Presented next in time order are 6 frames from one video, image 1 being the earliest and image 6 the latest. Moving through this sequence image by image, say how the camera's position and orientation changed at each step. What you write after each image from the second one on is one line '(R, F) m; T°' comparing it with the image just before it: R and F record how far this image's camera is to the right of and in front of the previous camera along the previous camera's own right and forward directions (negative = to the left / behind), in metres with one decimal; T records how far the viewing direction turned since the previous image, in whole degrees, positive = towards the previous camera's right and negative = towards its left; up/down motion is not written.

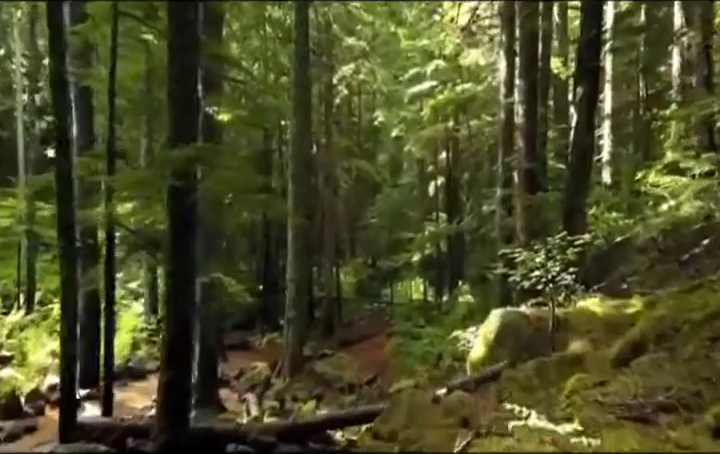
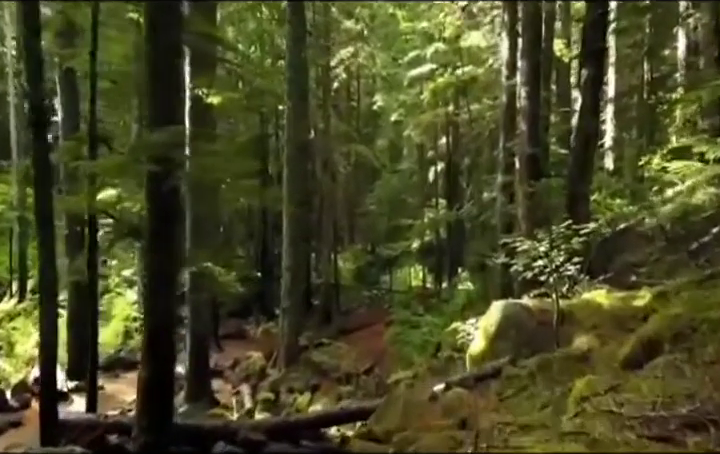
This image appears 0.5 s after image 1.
(+0.1, +0.4) m; 0°
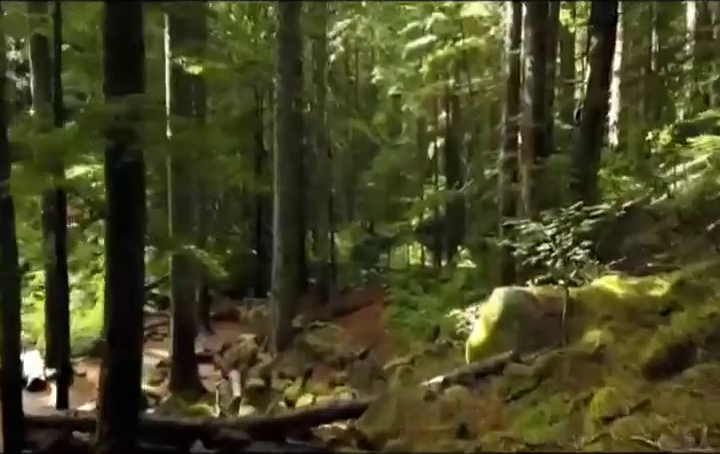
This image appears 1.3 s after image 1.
(+0.1, +0.6) m; 0°
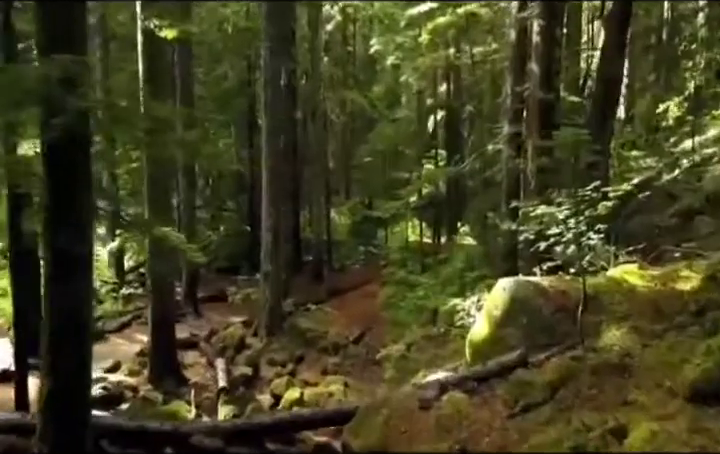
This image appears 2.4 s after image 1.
(+0.1, +0.7) m; 0°
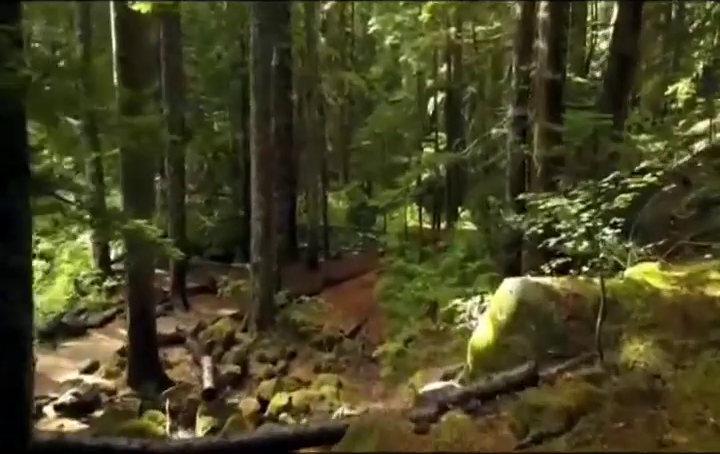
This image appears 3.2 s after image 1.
(+0.1, +0.6) m; 0°
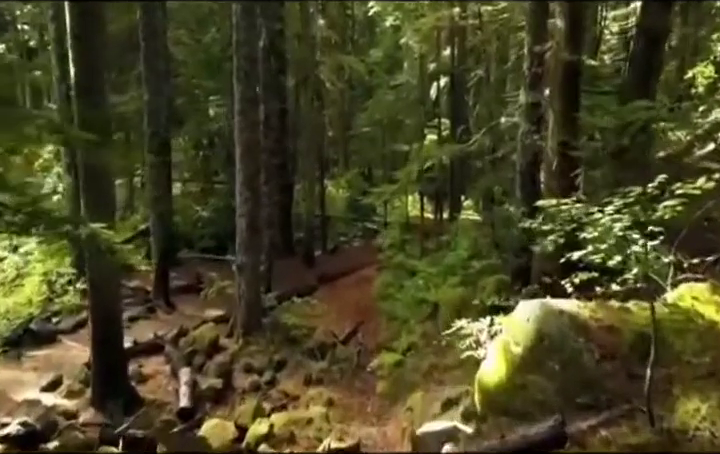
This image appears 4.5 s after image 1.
(+0.1, +1.0) m; 0°
